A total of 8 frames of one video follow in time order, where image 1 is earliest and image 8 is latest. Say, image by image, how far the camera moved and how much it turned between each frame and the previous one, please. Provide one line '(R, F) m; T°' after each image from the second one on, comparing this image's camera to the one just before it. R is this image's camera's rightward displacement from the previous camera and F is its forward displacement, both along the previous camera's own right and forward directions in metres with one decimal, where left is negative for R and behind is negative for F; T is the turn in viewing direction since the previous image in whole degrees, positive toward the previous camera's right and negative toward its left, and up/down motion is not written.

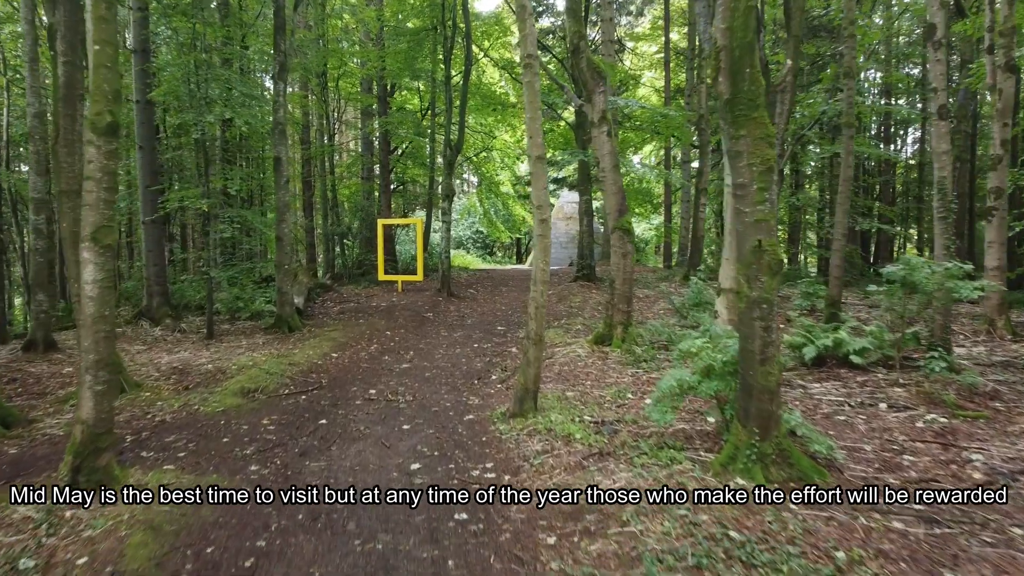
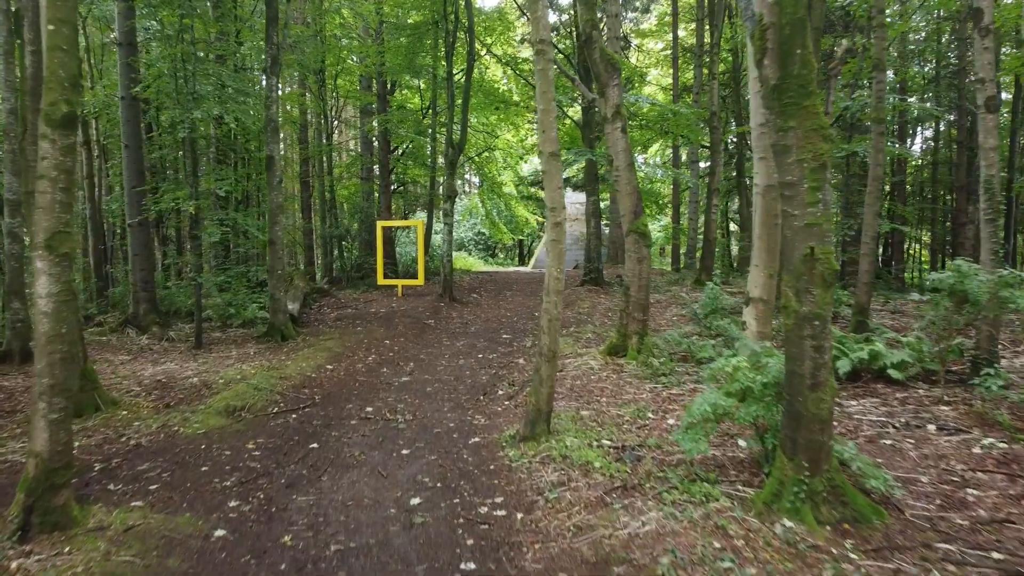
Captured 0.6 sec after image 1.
(0.0, +0.5) m; 0°
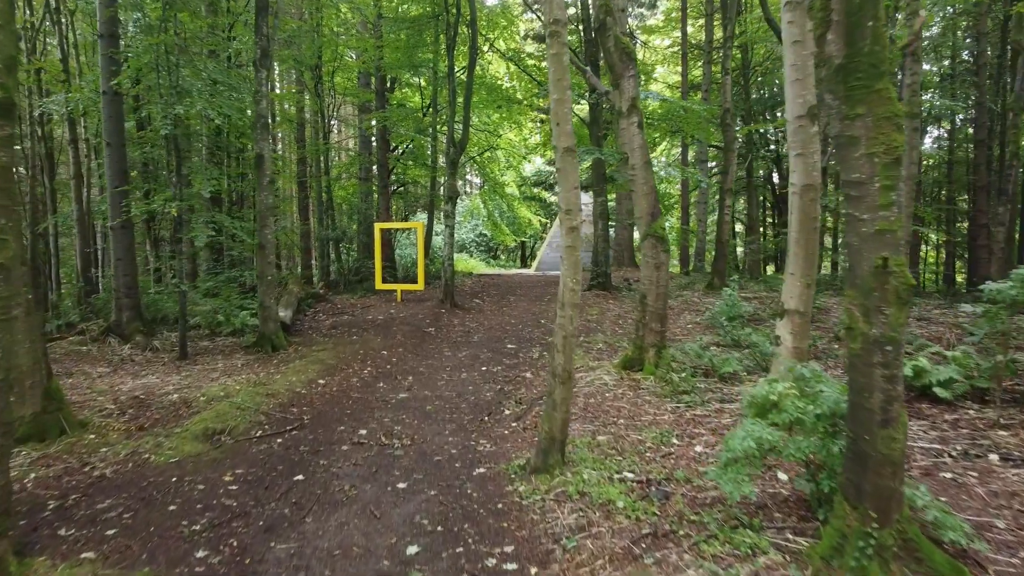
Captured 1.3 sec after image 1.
(0.0, +0.5) m; 0°
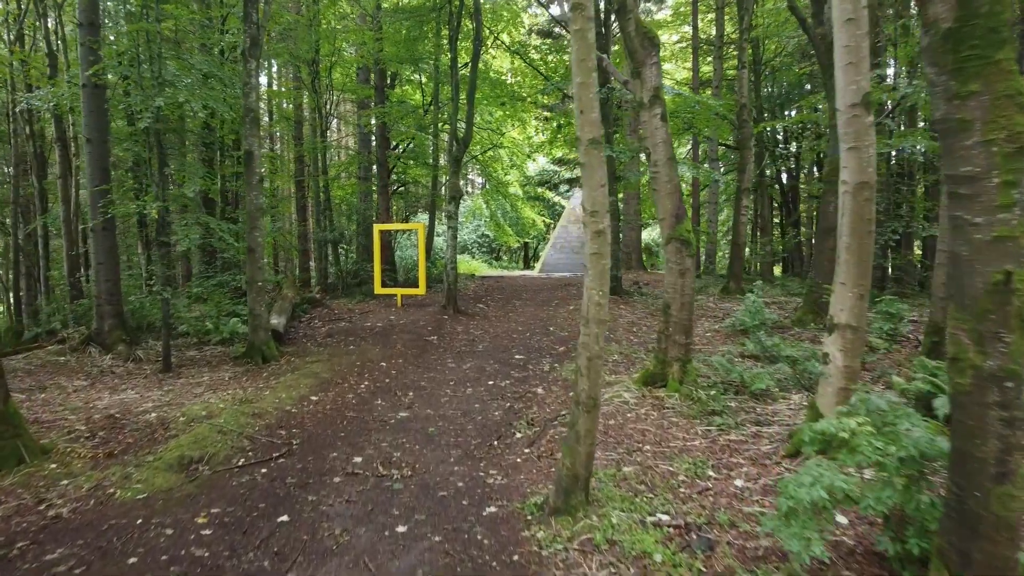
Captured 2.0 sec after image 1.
(-0.1, +0.6) m; 0°
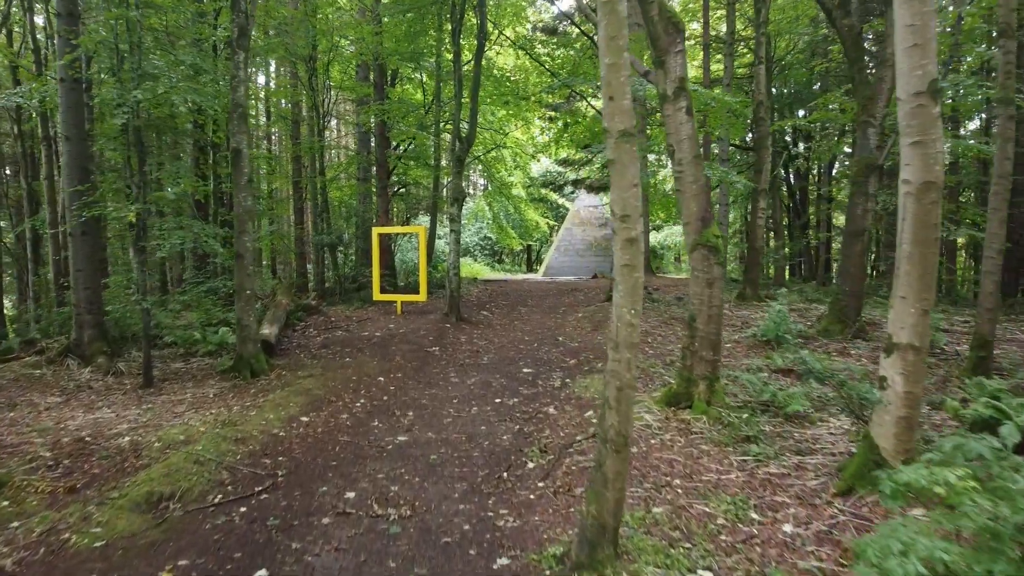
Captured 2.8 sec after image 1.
(-0.1, +0.5) m; 0°
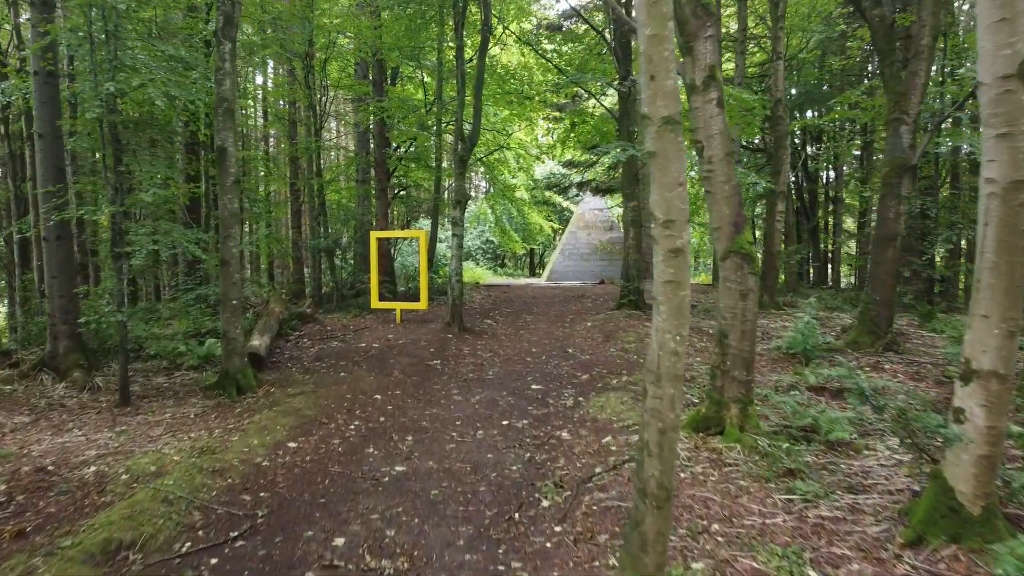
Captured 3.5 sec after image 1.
(-0.1, +0.6) m; 0°
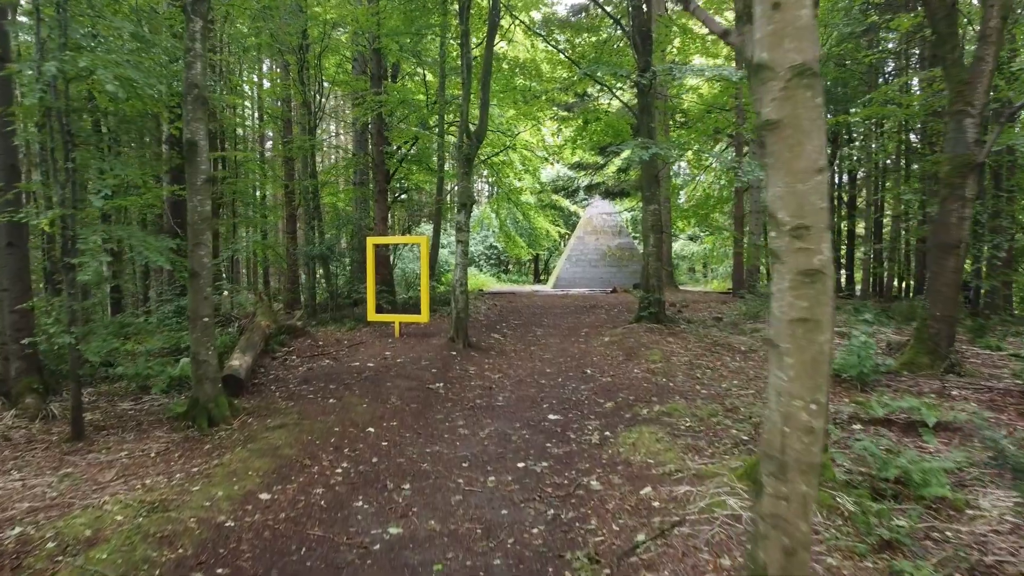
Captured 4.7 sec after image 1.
(-0.1, +0.9) m; 0°
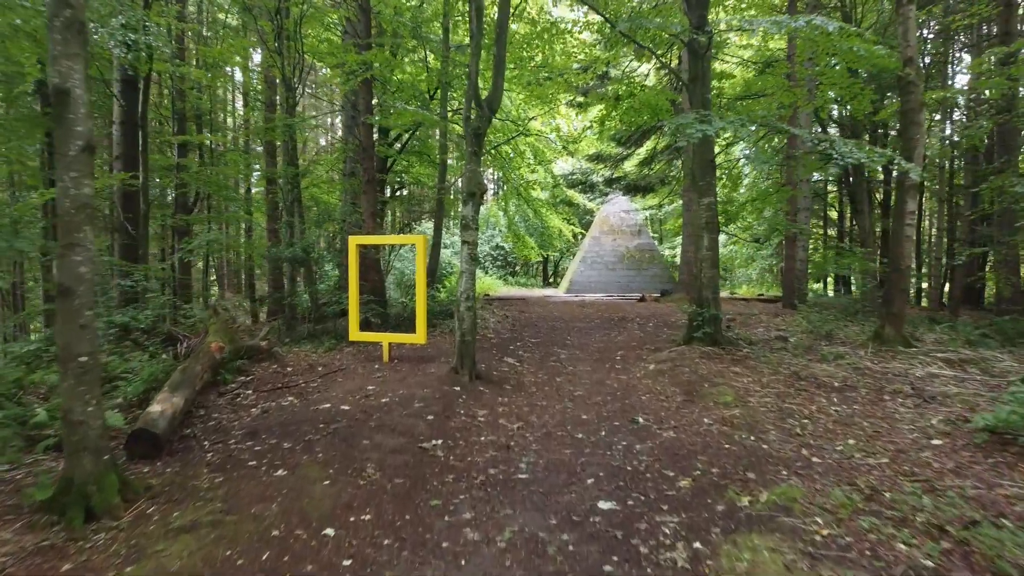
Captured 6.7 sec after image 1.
(-0.1, +2.0) m; 0°
